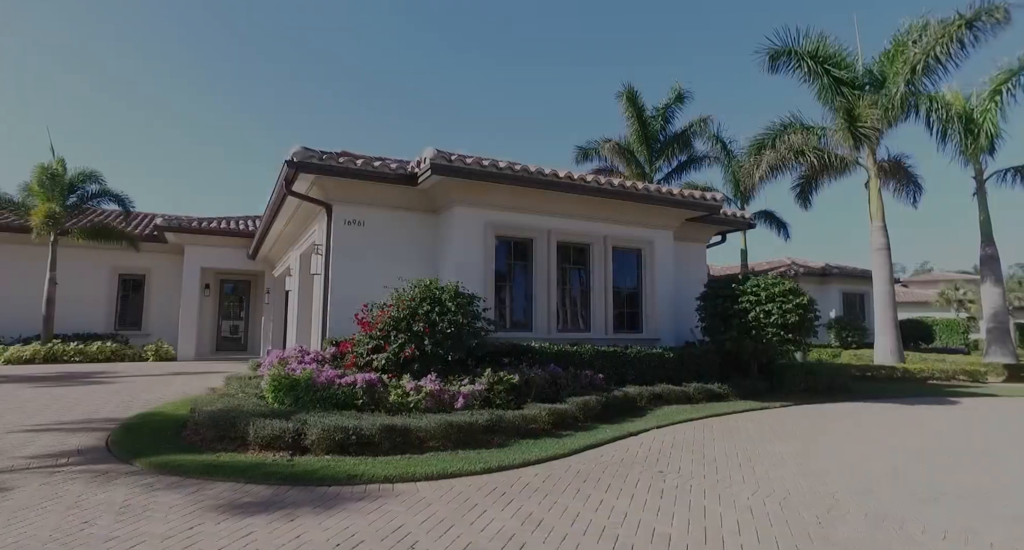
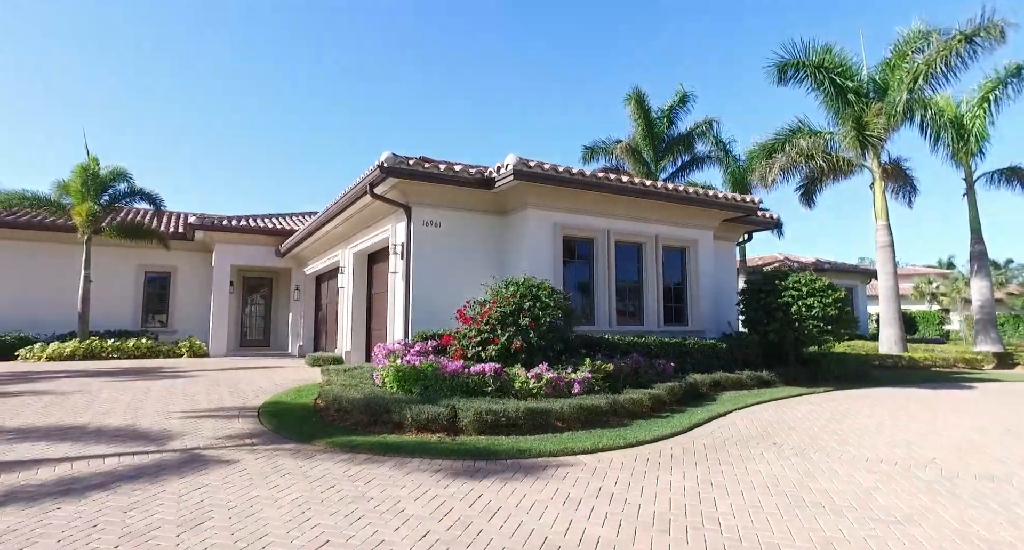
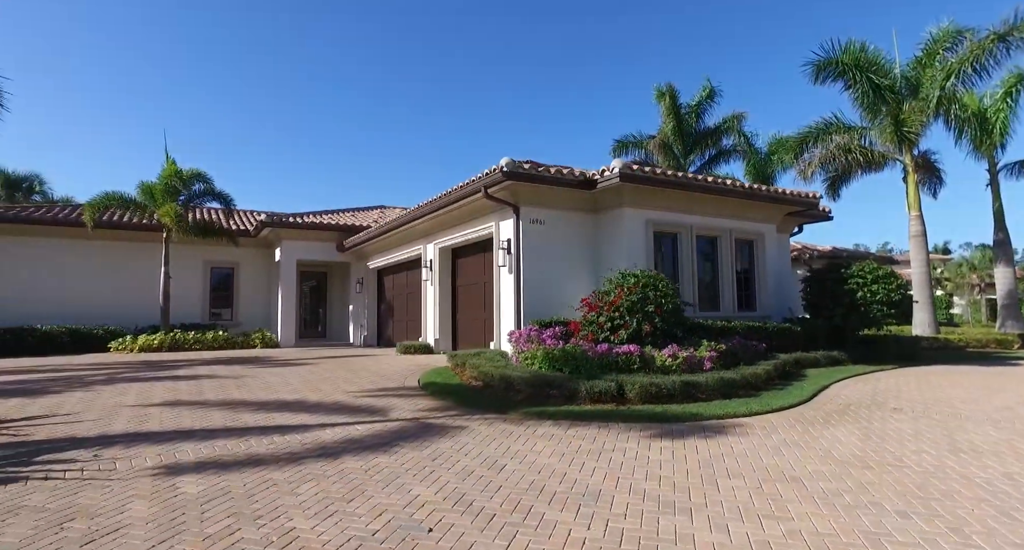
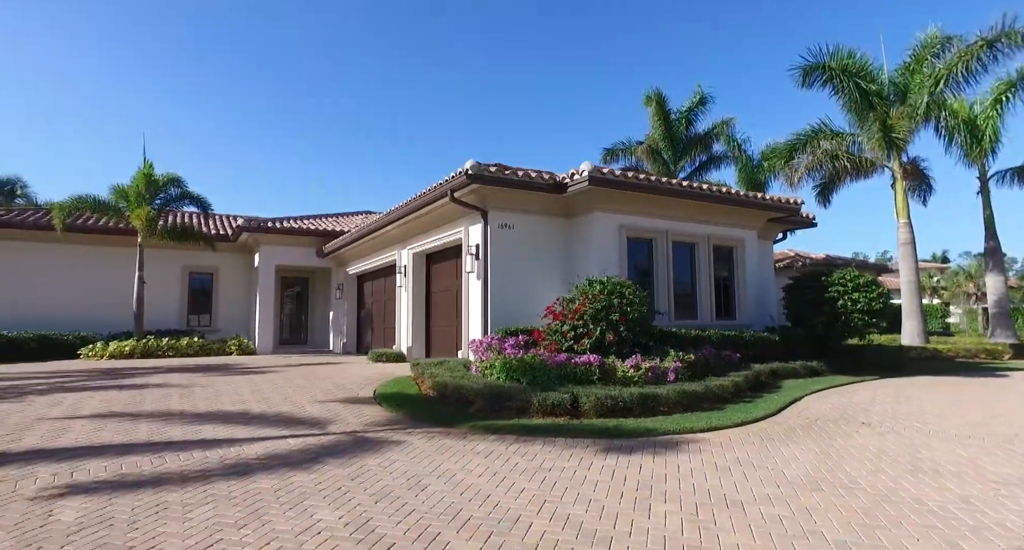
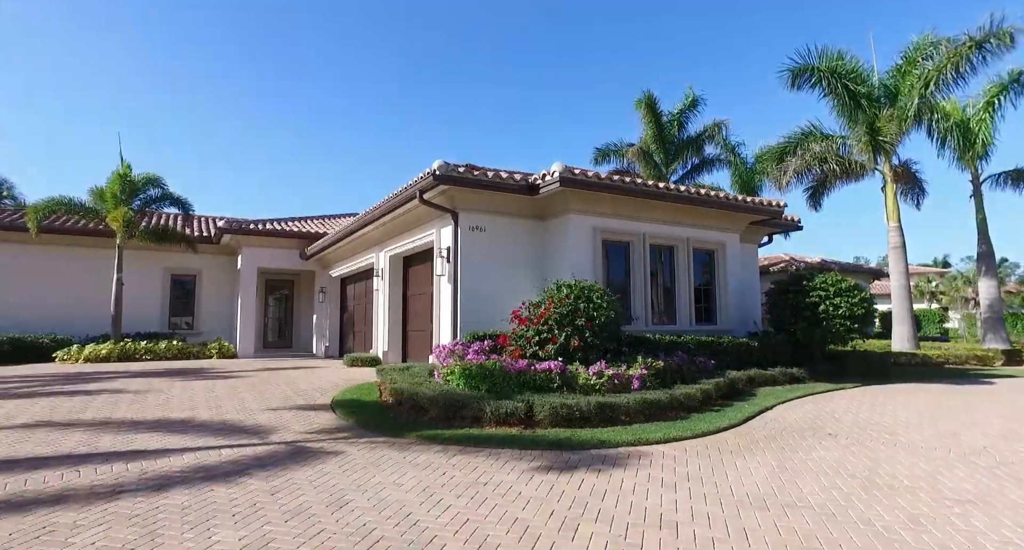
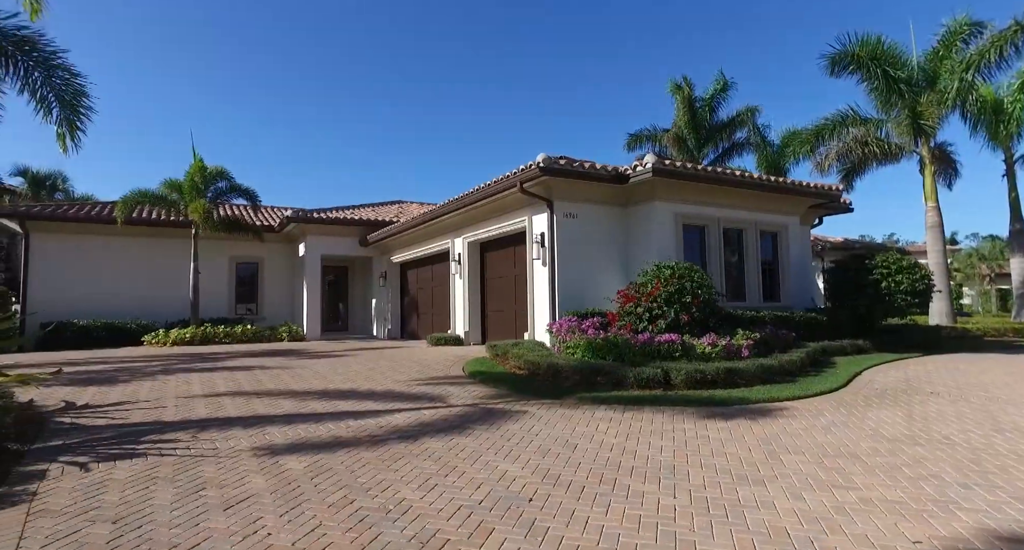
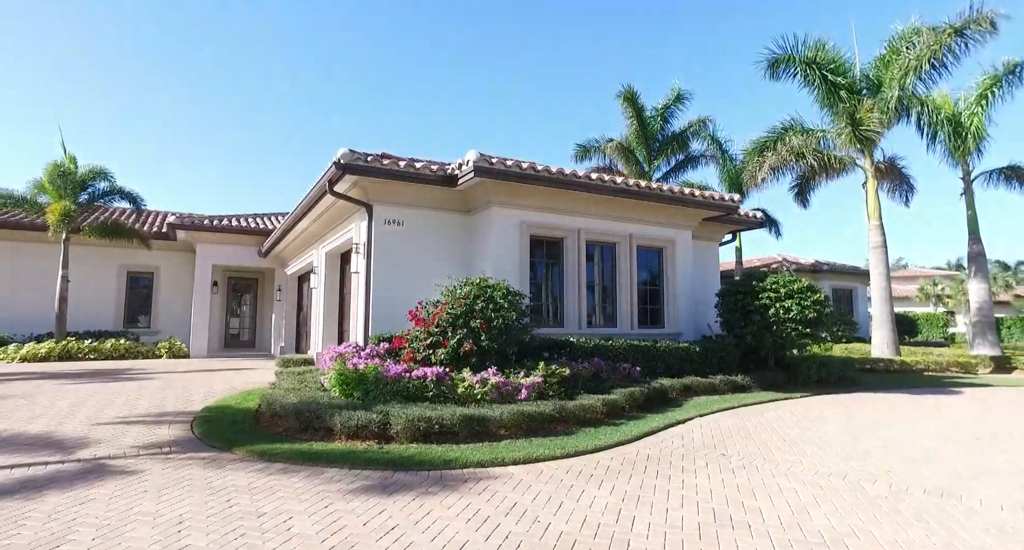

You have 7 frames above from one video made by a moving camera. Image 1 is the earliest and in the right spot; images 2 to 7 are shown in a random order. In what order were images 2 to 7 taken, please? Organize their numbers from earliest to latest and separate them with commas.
7, 2, 5, 4, 3, 6
